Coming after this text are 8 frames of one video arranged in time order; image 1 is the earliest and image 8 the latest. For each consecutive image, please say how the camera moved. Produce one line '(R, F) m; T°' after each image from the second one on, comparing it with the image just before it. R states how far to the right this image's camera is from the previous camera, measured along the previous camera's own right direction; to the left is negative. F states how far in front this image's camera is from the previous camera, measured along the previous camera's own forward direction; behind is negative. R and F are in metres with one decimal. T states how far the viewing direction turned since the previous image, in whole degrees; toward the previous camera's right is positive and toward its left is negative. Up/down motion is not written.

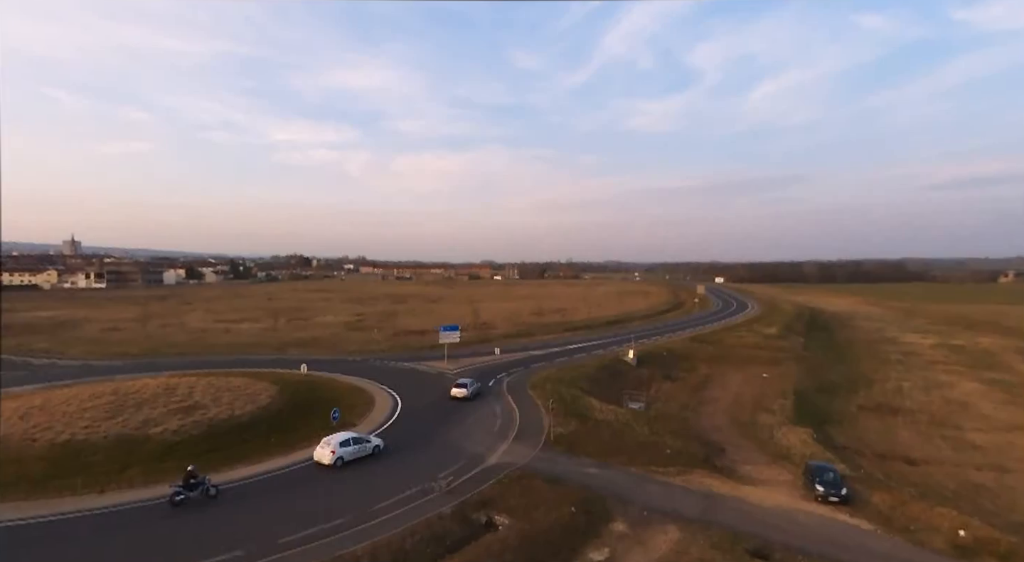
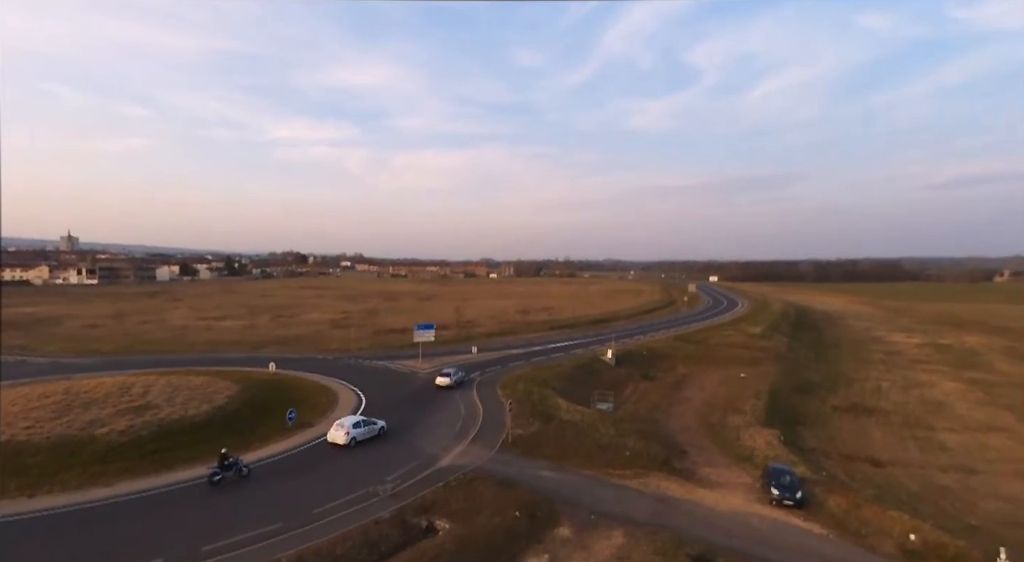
(+1.3, +0.2) m; 0°
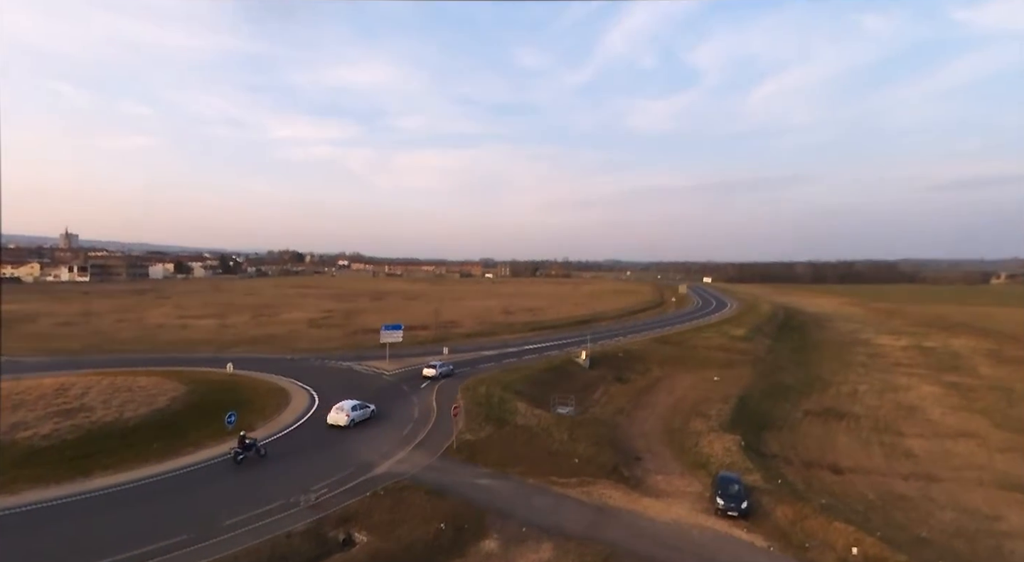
(+1.6, +0.5) m; 0°
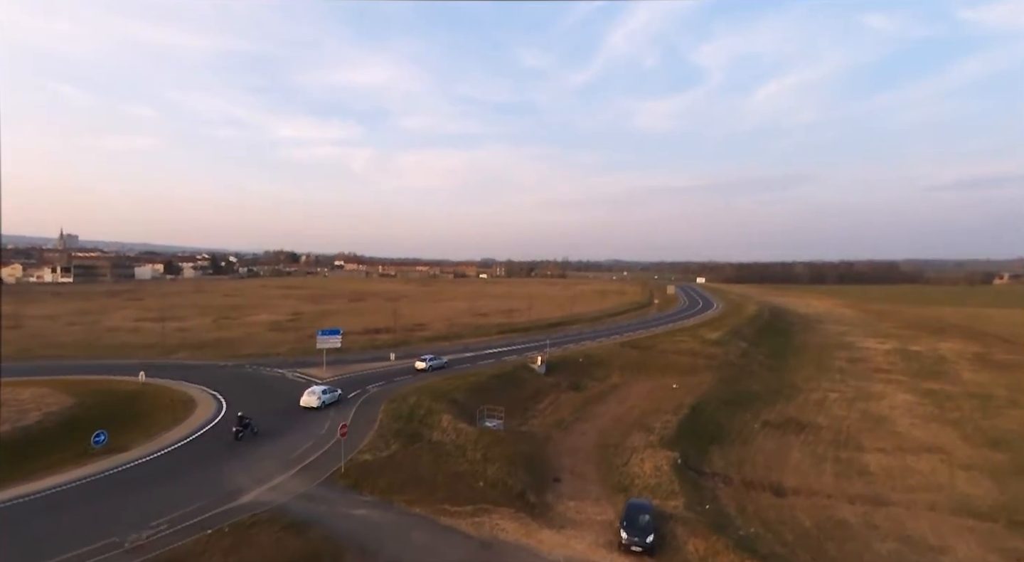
(+2.9, +1.6) m; 0°
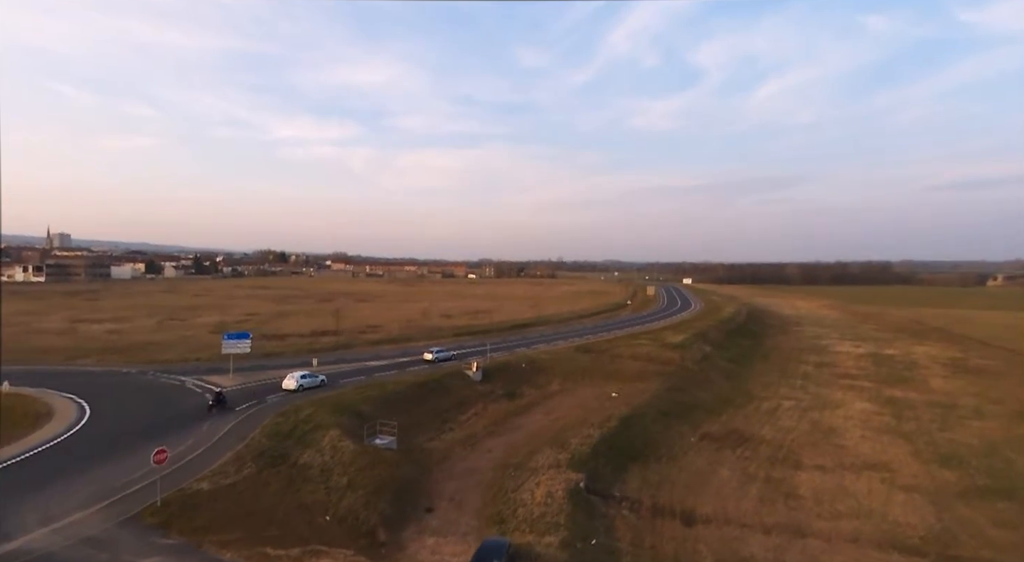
(+3.5, +2.0) m; 0°
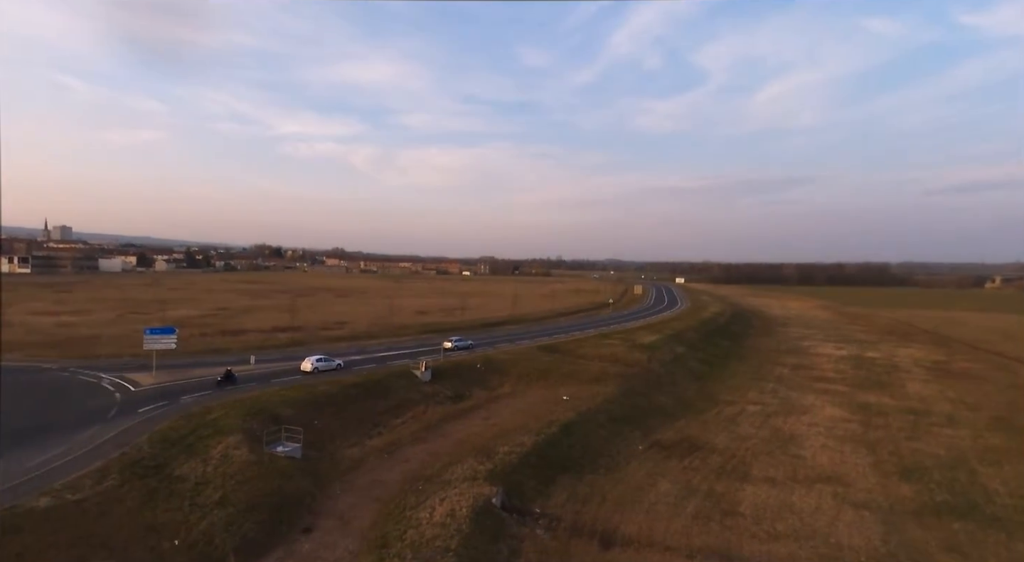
(+2.6, +1.5) m; 0°
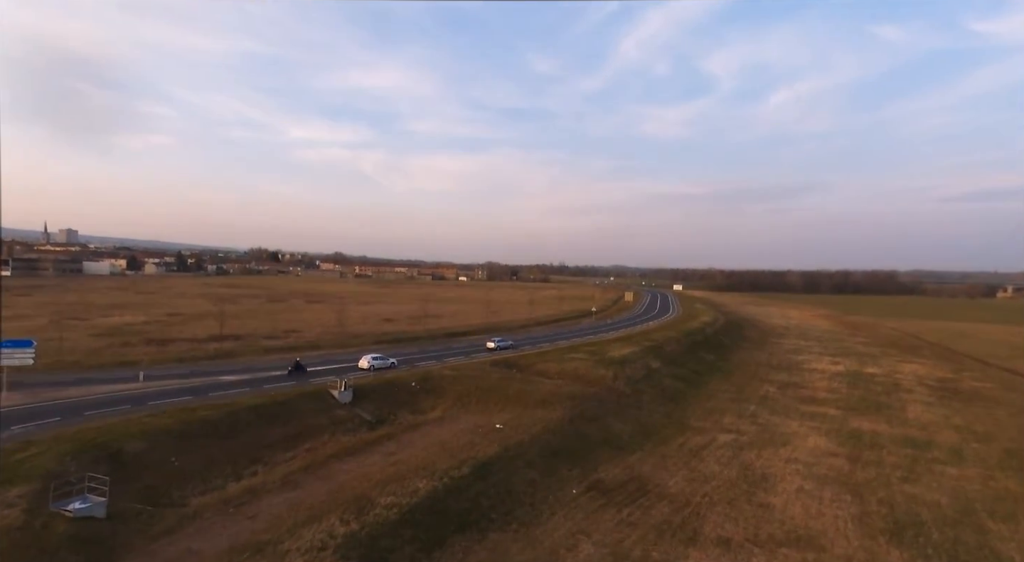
(+3.2, +3.7) m; -1°
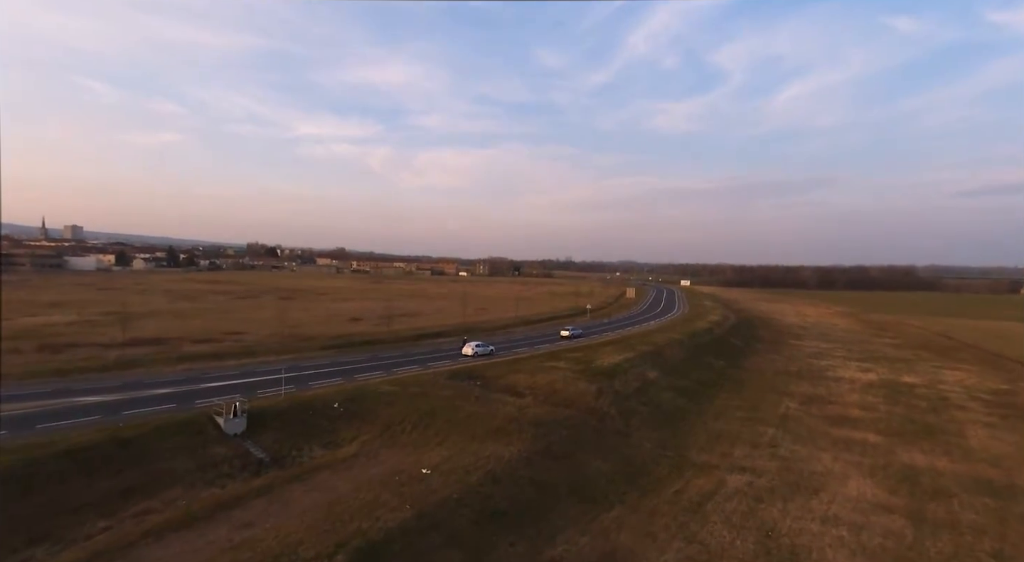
(+2.2, +6.0) m; -1°
